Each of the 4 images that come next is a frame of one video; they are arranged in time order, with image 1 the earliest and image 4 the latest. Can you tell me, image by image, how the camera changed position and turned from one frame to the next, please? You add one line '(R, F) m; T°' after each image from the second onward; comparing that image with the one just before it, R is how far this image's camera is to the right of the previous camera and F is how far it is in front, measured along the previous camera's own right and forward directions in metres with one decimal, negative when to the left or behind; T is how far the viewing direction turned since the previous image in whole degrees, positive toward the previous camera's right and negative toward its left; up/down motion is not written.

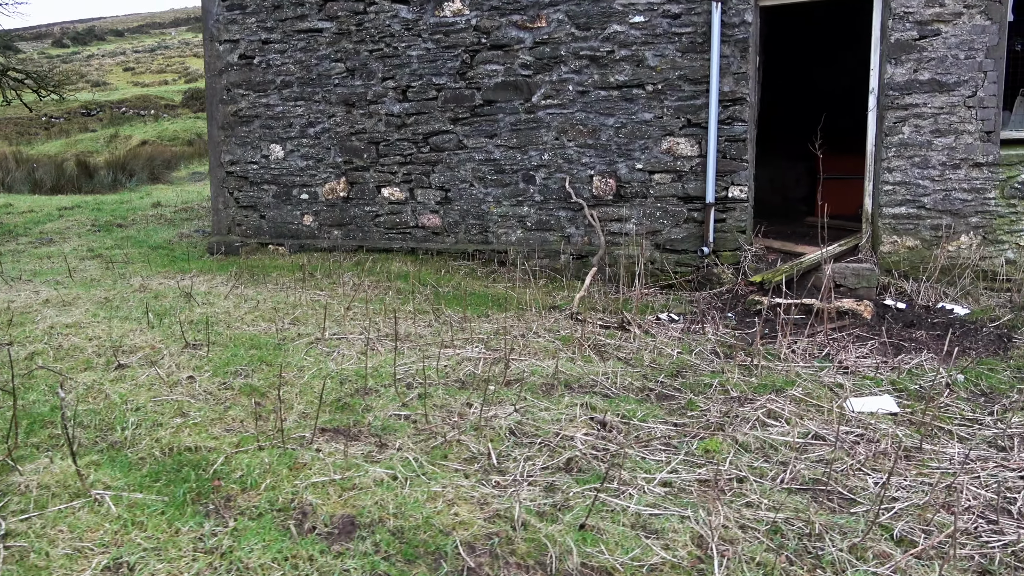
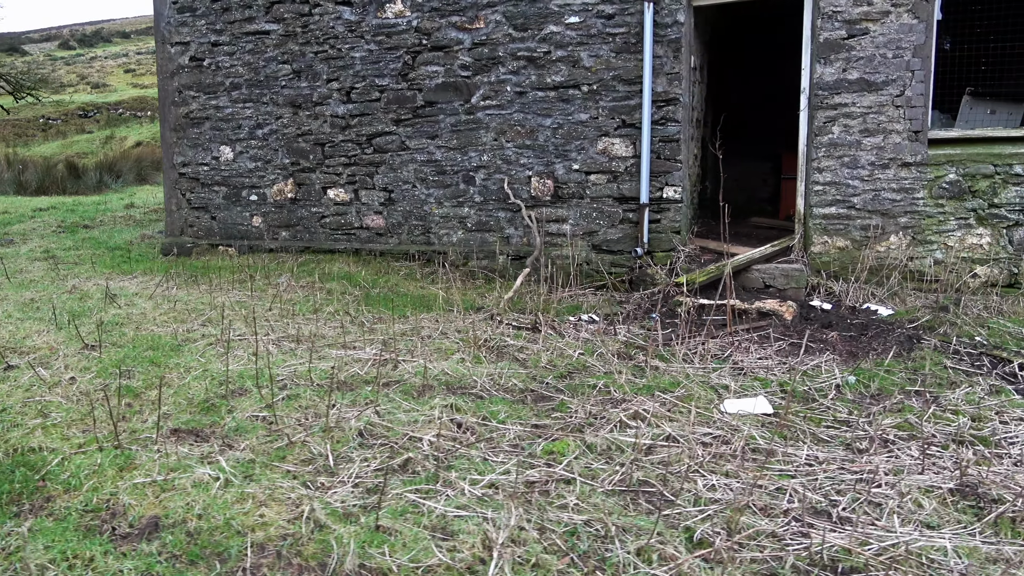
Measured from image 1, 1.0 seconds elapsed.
(+0.5, 0.0) m; -1°
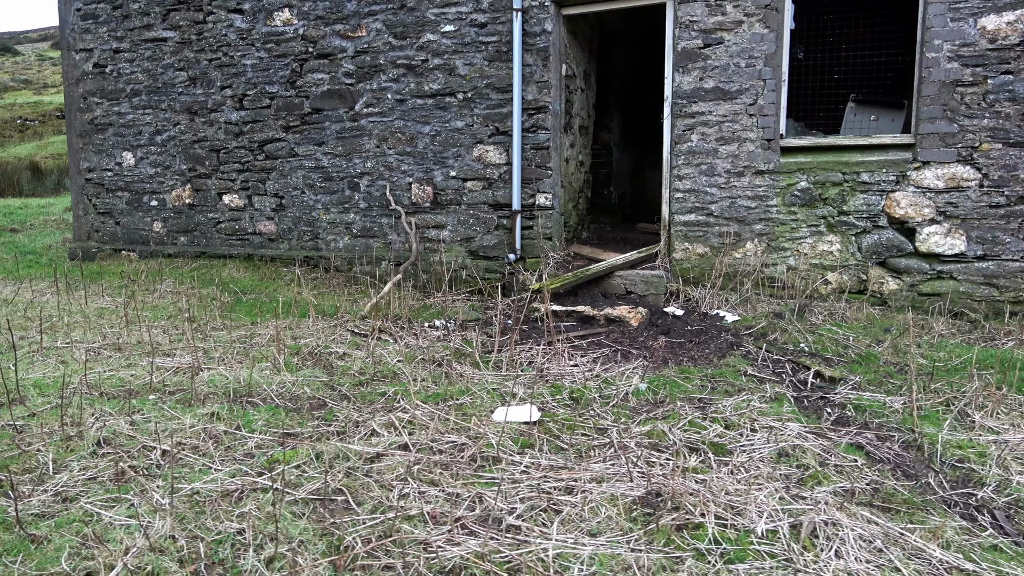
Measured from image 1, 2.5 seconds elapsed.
(+0.9, -0.1) m; 0°
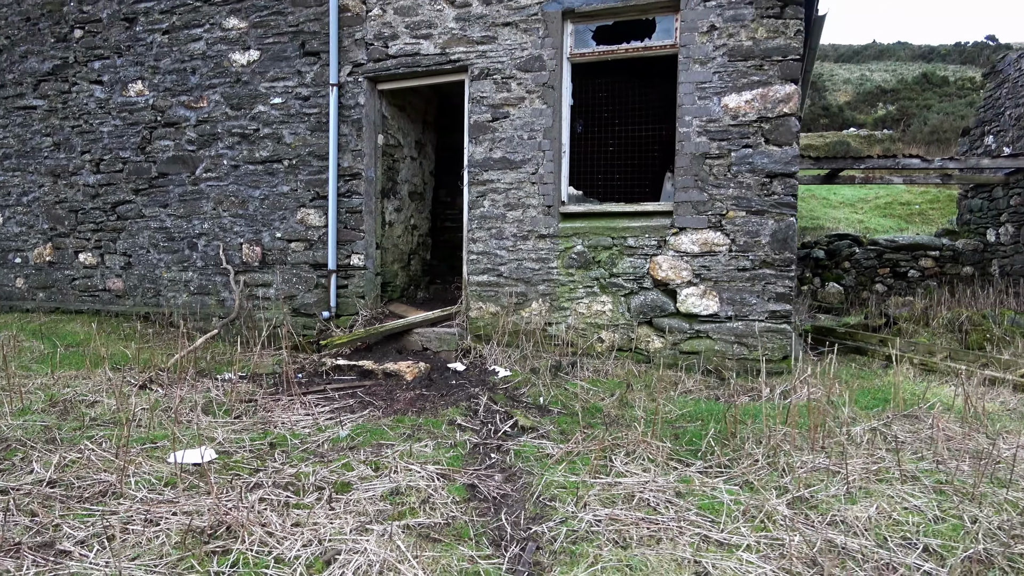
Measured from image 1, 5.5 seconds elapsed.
(+1.3, -0.2) m; 0°
